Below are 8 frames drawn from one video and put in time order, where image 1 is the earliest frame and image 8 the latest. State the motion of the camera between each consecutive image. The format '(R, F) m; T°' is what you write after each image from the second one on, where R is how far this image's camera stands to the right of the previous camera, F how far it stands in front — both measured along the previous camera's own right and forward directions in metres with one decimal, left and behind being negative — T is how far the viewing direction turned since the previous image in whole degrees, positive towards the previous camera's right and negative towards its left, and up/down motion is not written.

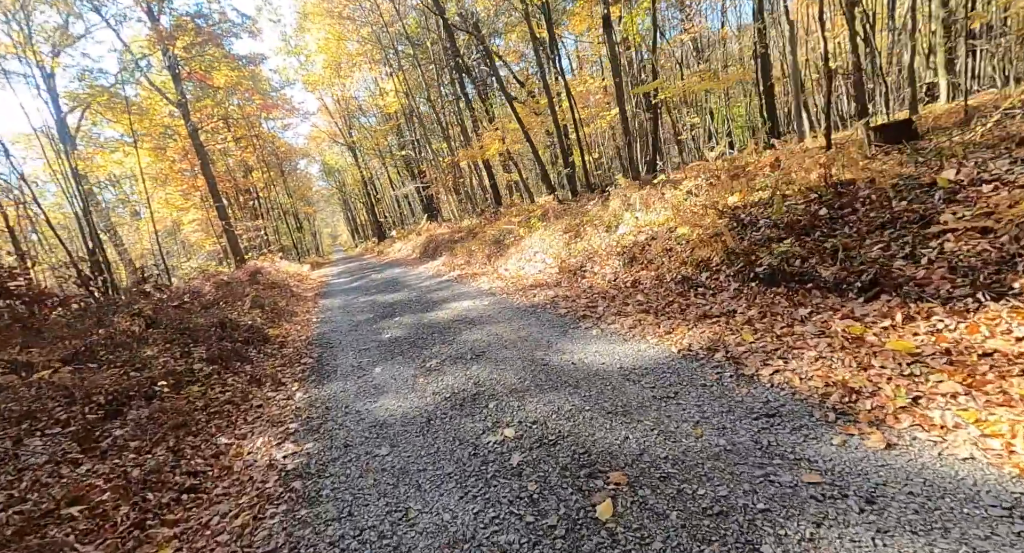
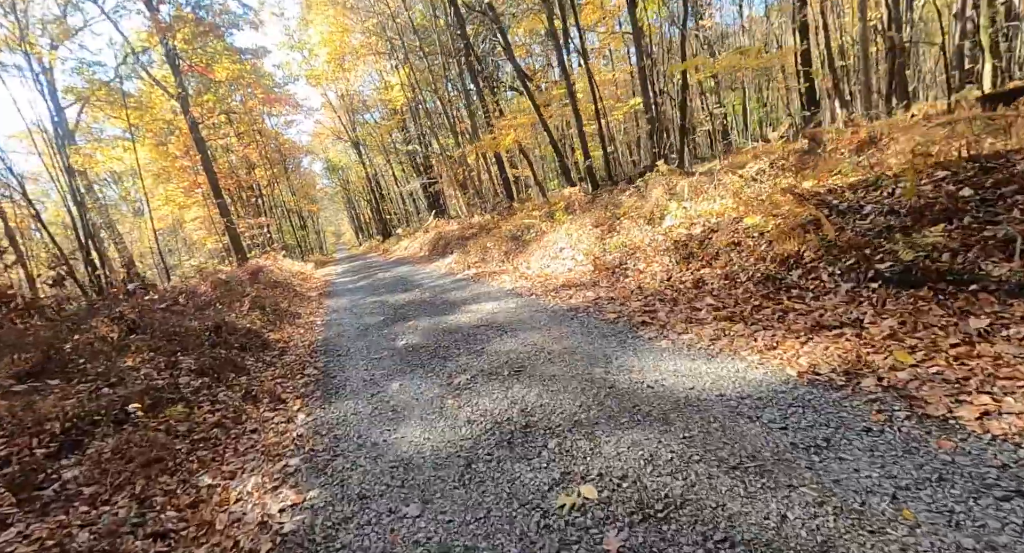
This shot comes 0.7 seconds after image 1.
(-0.5, +1.1) m; 0°
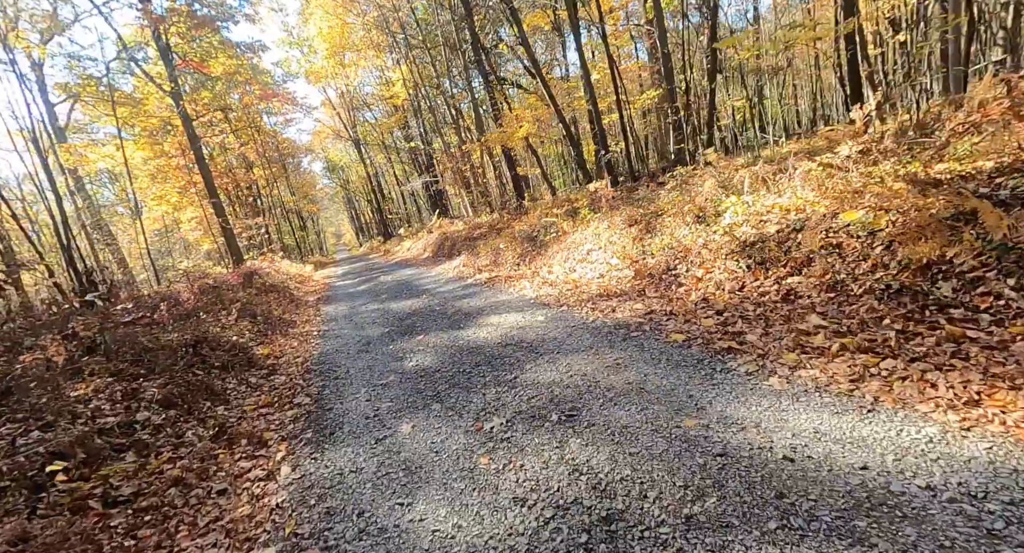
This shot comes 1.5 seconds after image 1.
(-0.4, +1.3) m; 0°
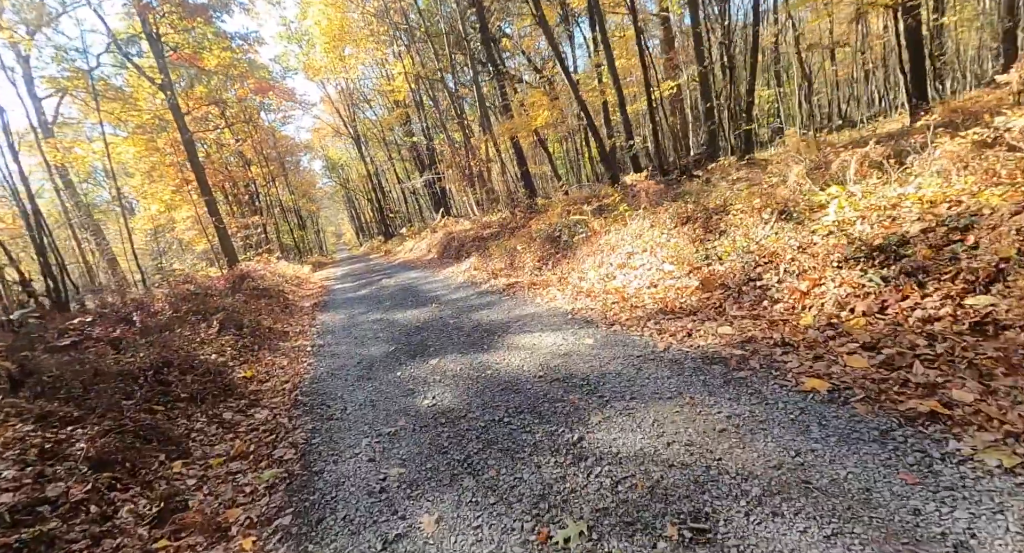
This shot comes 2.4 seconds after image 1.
(-0.5, +1.6) m; 0°
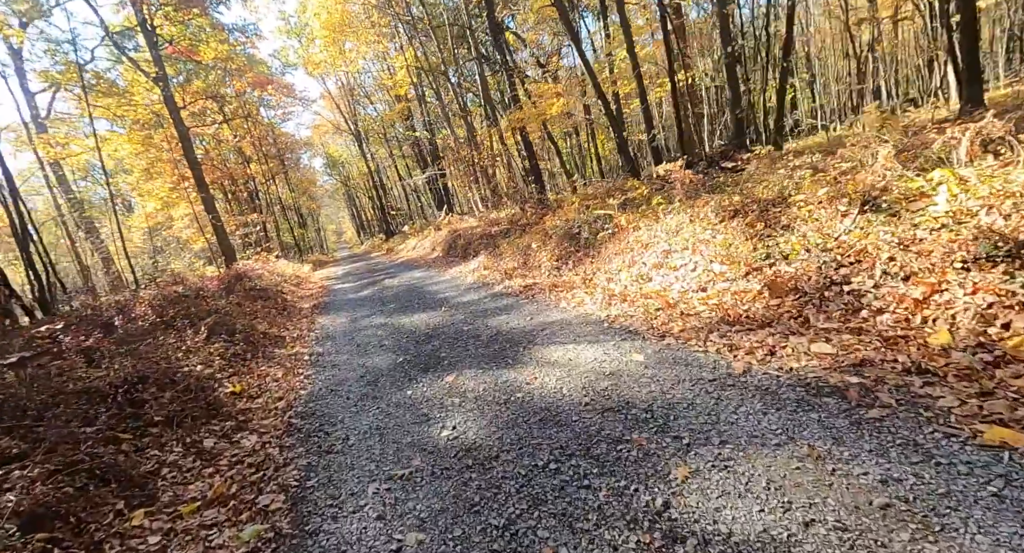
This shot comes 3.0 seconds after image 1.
(-0.3, +1.0) m; 0°
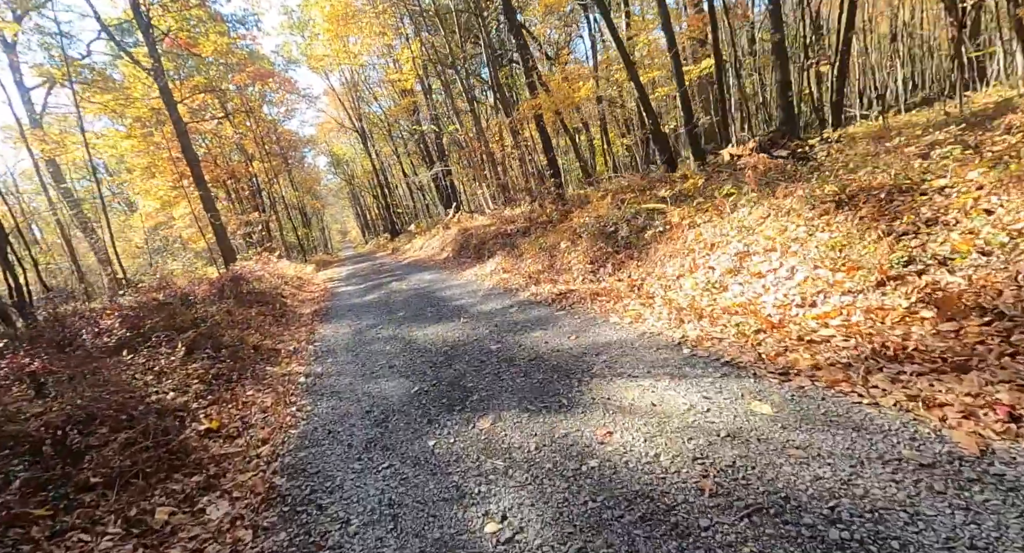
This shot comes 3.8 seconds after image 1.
(-0.5, +1.5) m; -1°
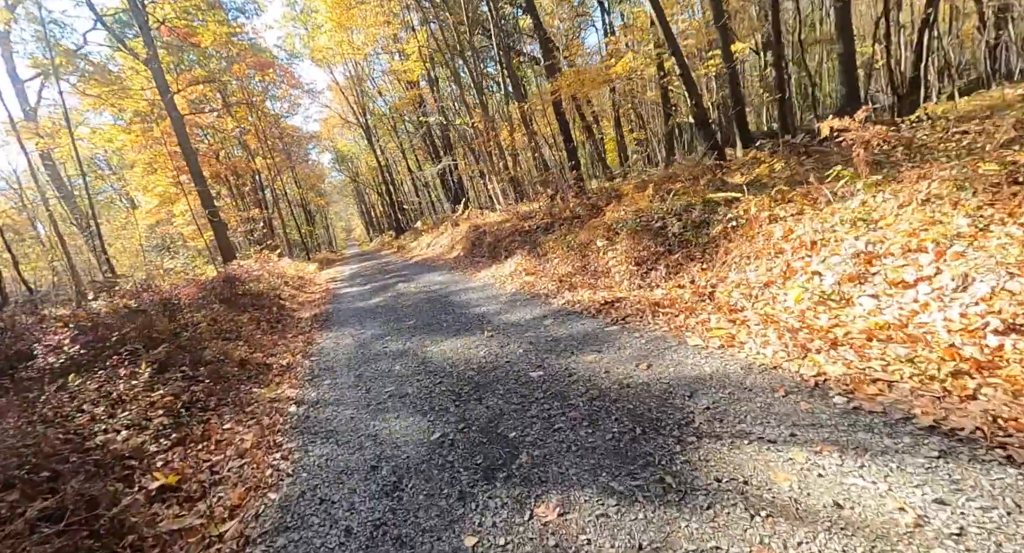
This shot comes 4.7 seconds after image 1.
(-0.5, +1.6) m; -1°
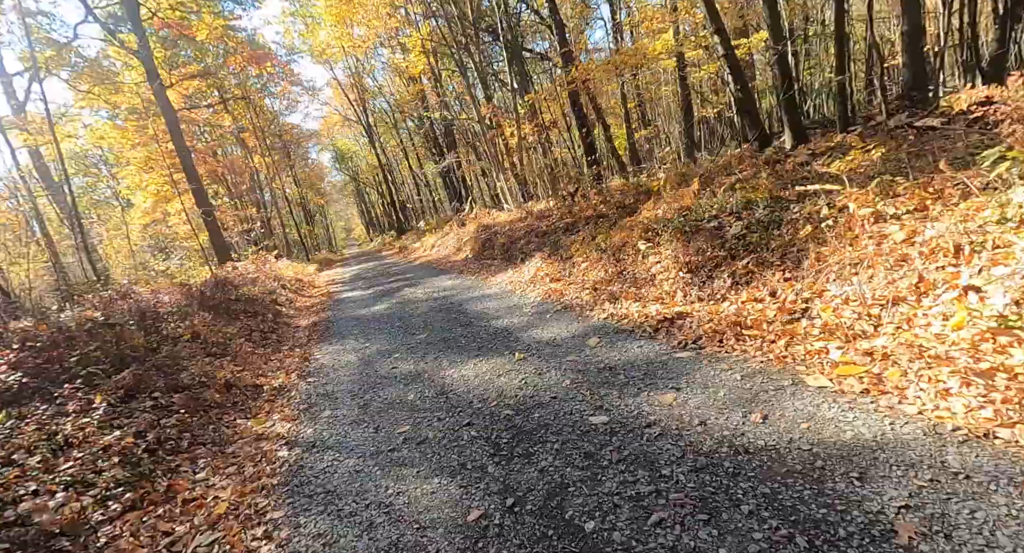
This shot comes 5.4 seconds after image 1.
(-0.5, +1.3) m; 0°
